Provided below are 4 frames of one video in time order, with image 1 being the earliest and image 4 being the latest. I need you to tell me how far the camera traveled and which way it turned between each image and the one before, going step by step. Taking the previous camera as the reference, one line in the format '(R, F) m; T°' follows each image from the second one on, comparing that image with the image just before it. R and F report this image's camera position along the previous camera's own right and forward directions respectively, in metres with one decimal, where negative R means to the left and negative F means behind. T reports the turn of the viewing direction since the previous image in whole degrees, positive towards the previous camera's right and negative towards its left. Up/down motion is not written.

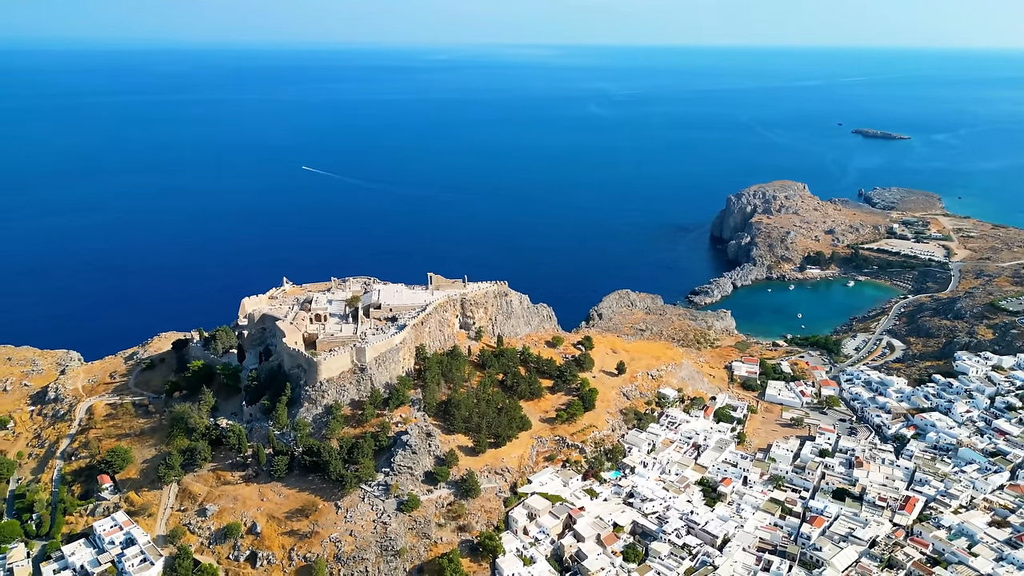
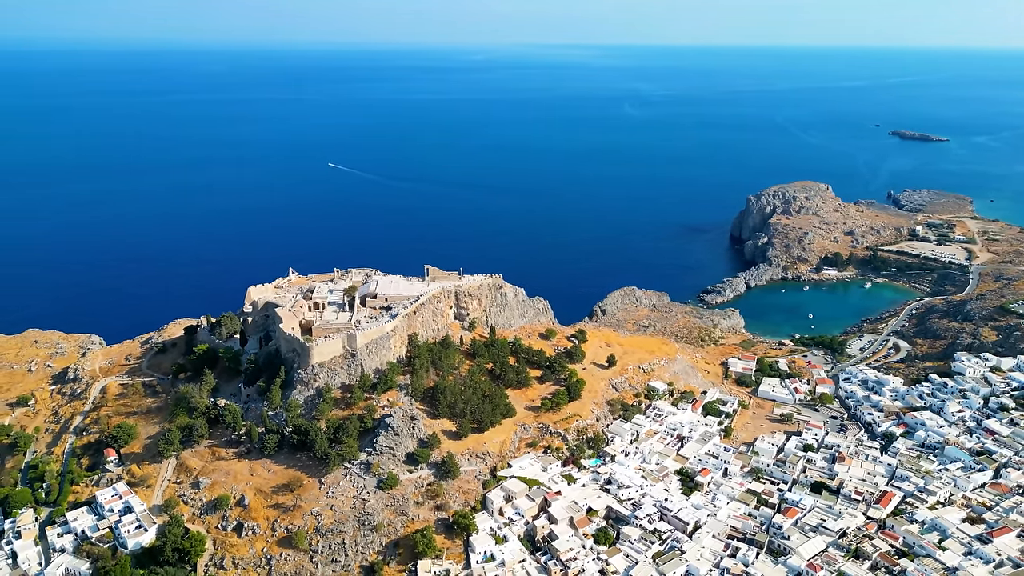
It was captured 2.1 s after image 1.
(+2.9, -1.4) m; -3°
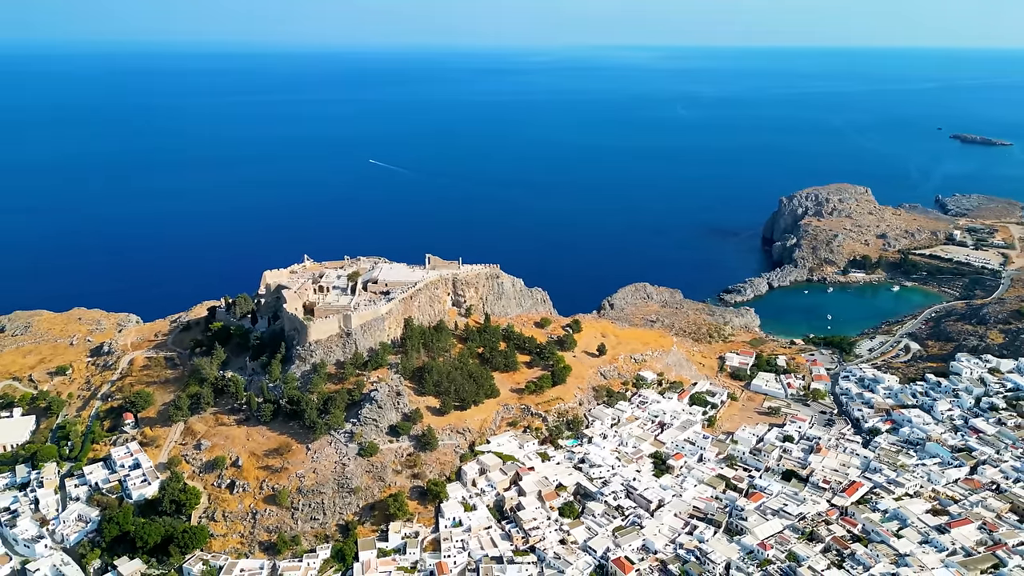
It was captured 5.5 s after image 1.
(+4.3, -2.2) m; -4°
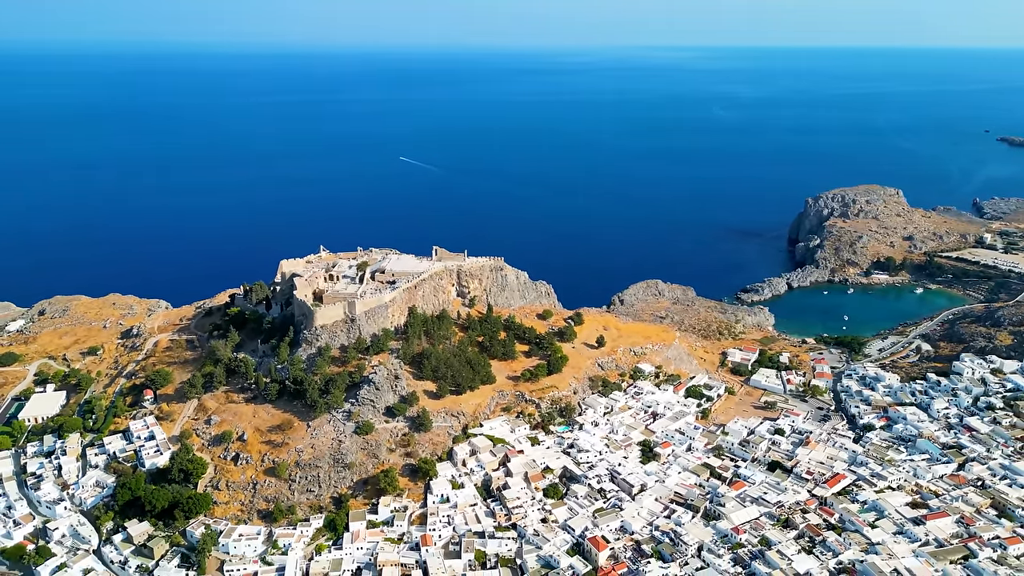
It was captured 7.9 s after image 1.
(+2.8, -1.7) m; -3°
